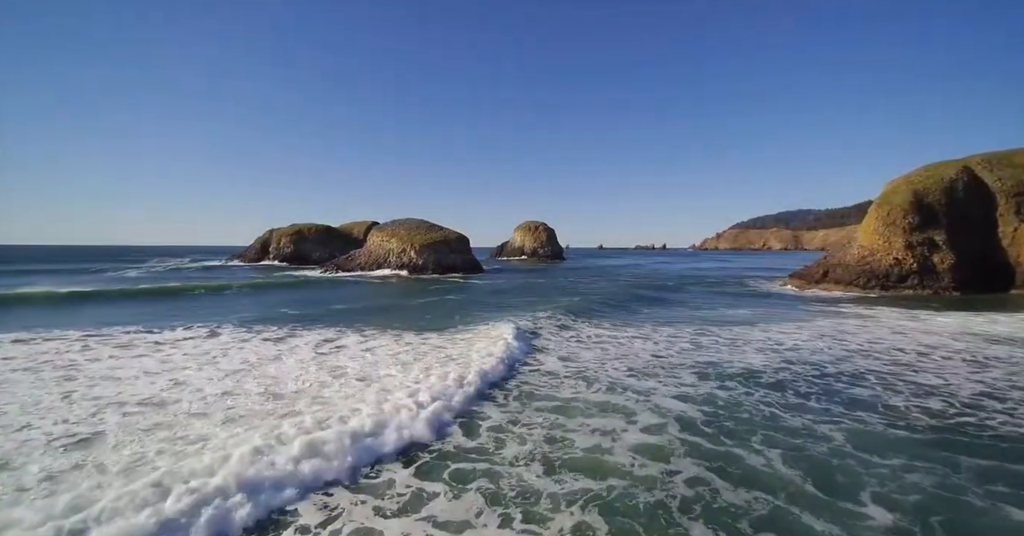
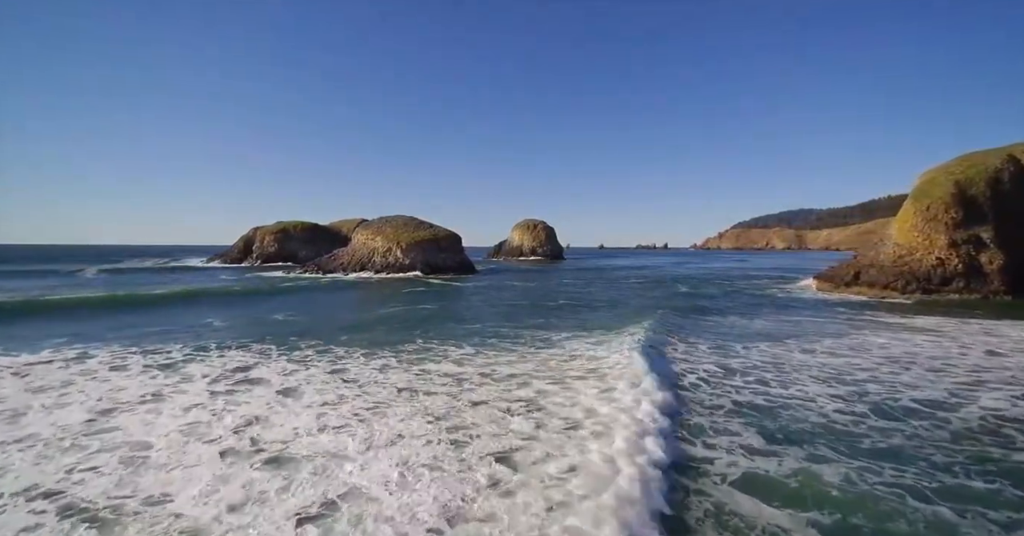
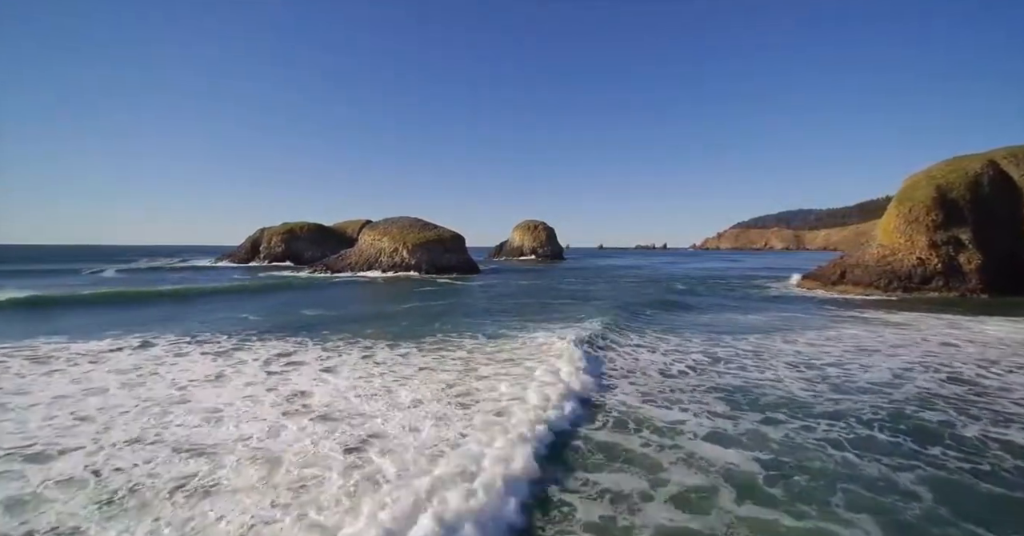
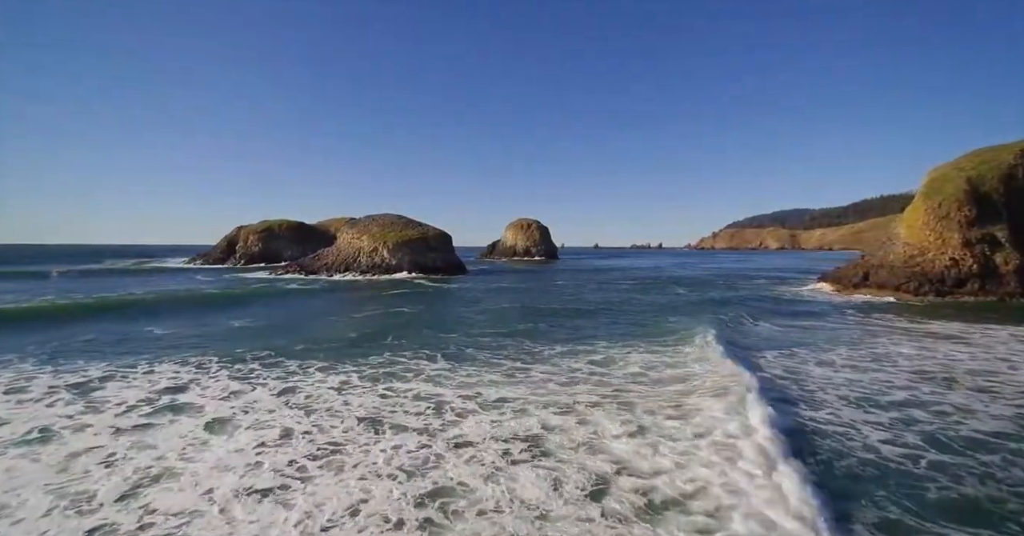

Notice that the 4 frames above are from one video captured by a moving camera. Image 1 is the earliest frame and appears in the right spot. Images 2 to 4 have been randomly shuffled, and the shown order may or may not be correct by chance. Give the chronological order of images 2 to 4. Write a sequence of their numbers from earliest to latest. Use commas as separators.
3, 2, 4
